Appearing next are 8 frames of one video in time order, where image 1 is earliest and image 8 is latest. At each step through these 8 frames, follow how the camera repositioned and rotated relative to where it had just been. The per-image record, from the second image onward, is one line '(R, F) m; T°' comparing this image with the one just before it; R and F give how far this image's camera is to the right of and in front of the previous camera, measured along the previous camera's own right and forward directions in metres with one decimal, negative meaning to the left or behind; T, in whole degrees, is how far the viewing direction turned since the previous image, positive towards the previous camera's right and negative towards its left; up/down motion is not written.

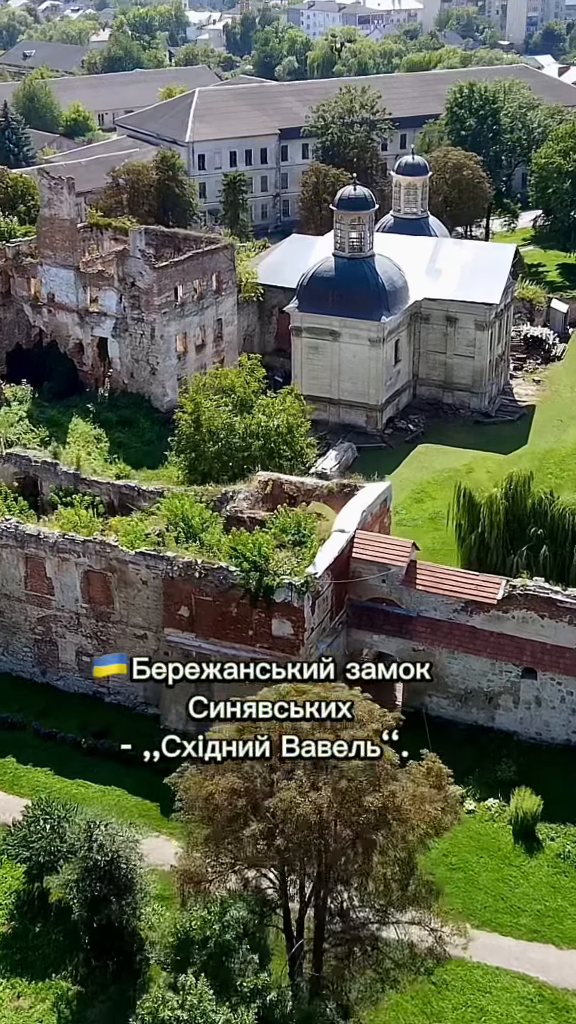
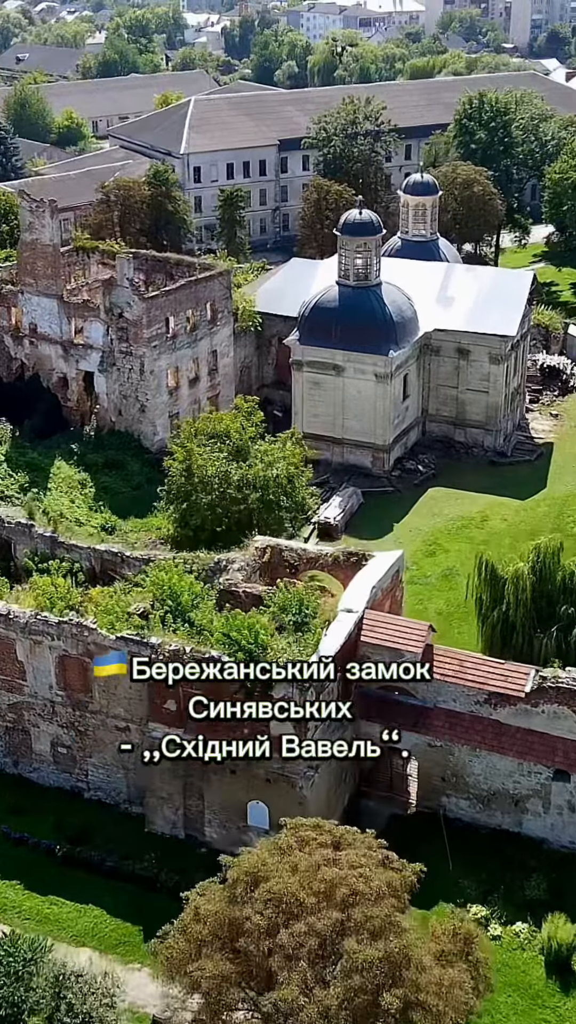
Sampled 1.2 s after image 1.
(0.0, +3.4) m; 0°
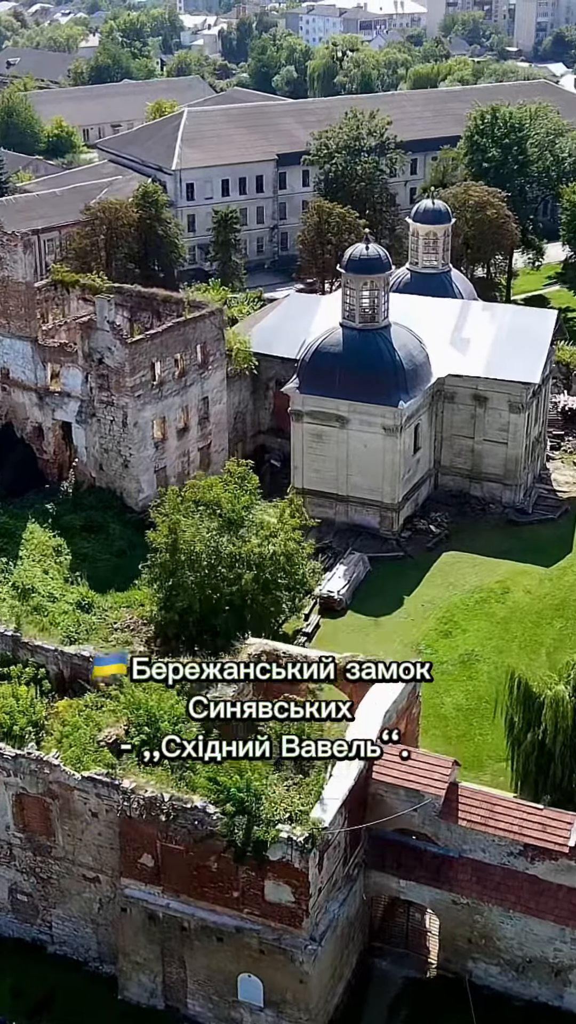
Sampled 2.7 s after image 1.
(0.0, +4.1) m; 0°
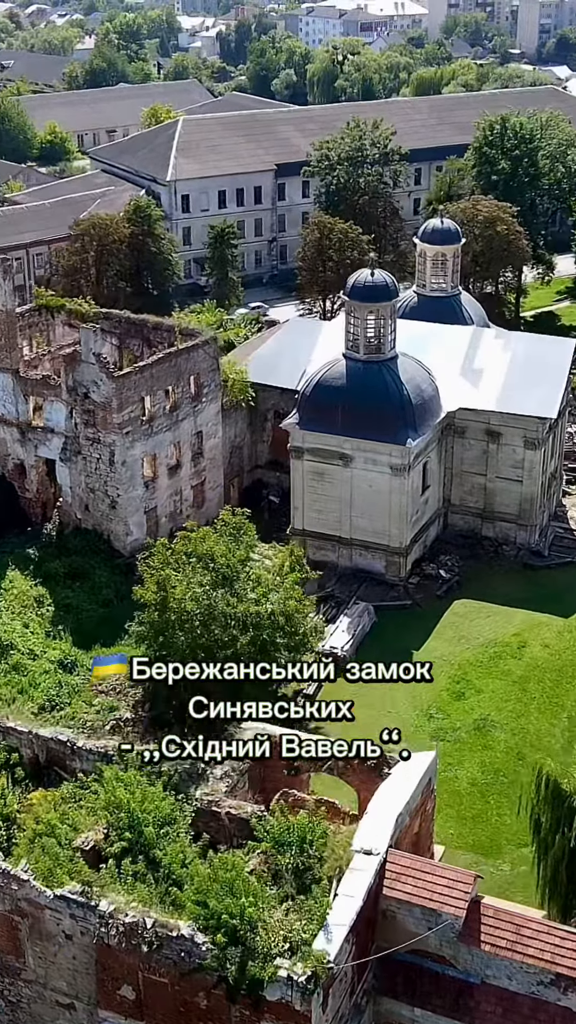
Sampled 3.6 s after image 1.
(0.0, +2.6) m; 0°
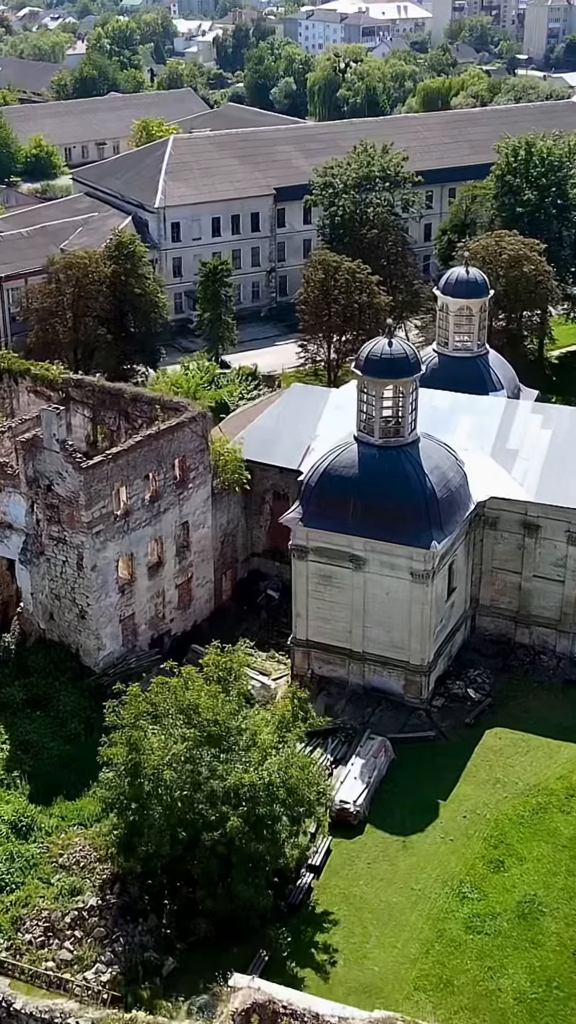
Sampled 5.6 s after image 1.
(-0.1, +5.6) m; 0°
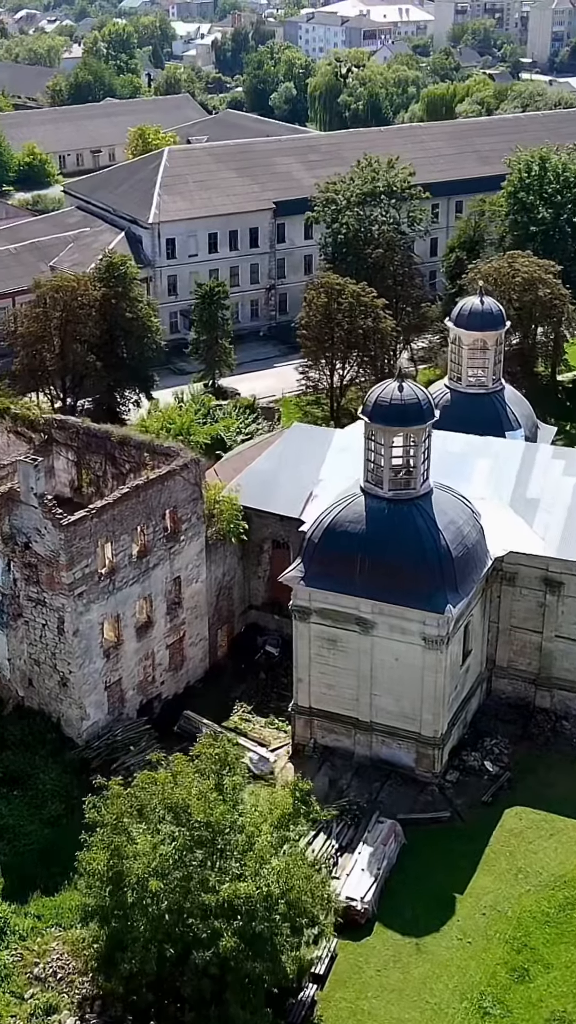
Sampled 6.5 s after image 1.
(0.0, +2.6) m; 0°
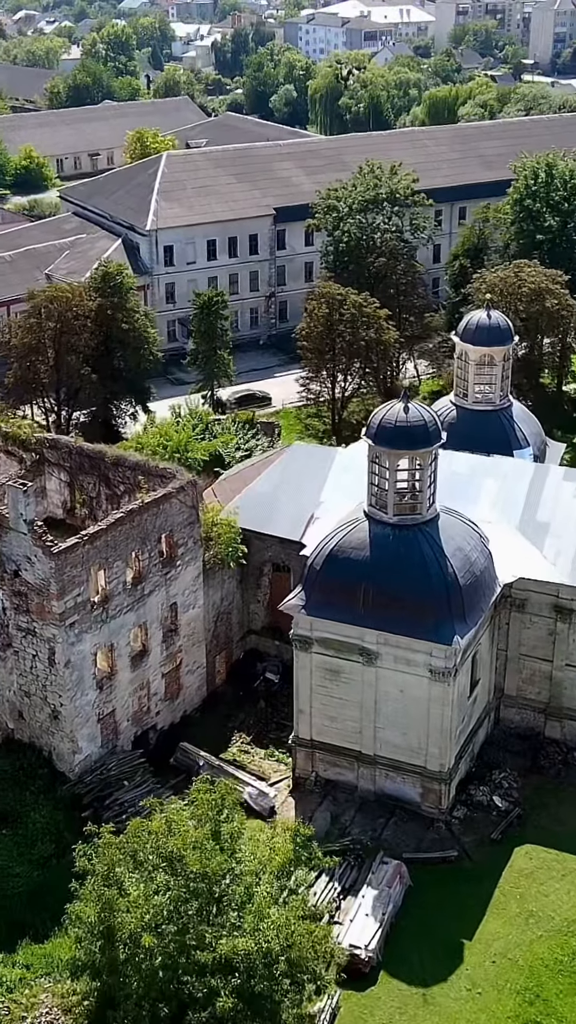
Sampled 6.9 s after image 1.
(0.0, +1.1) m; 0°
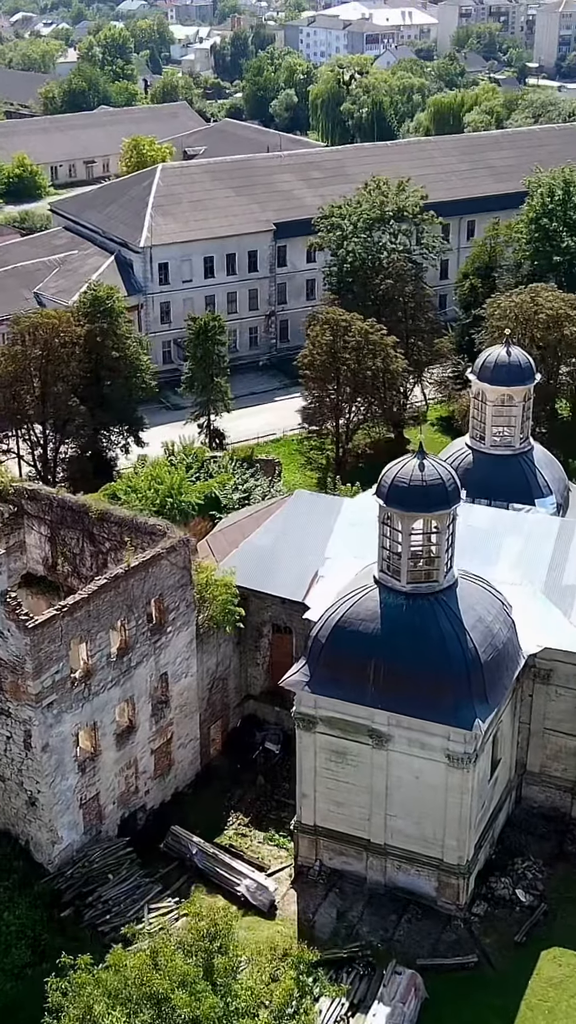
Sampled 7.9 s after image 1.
(0.0, +2.6) m; 0°
